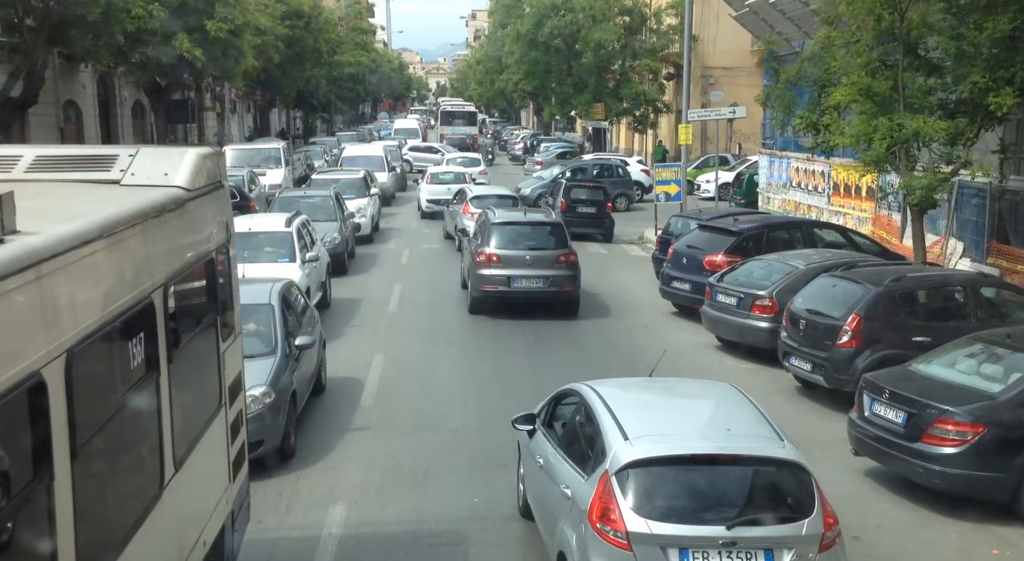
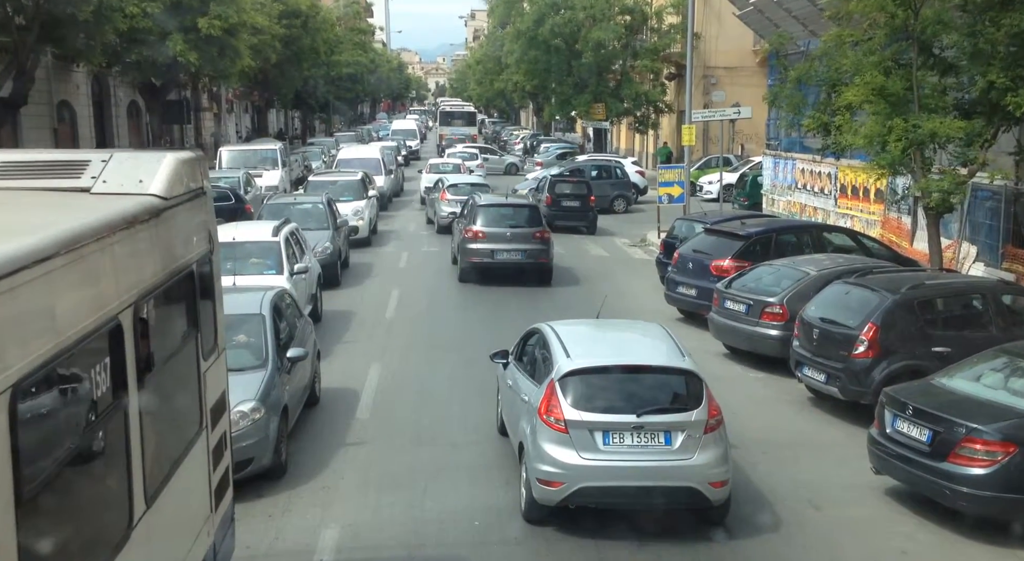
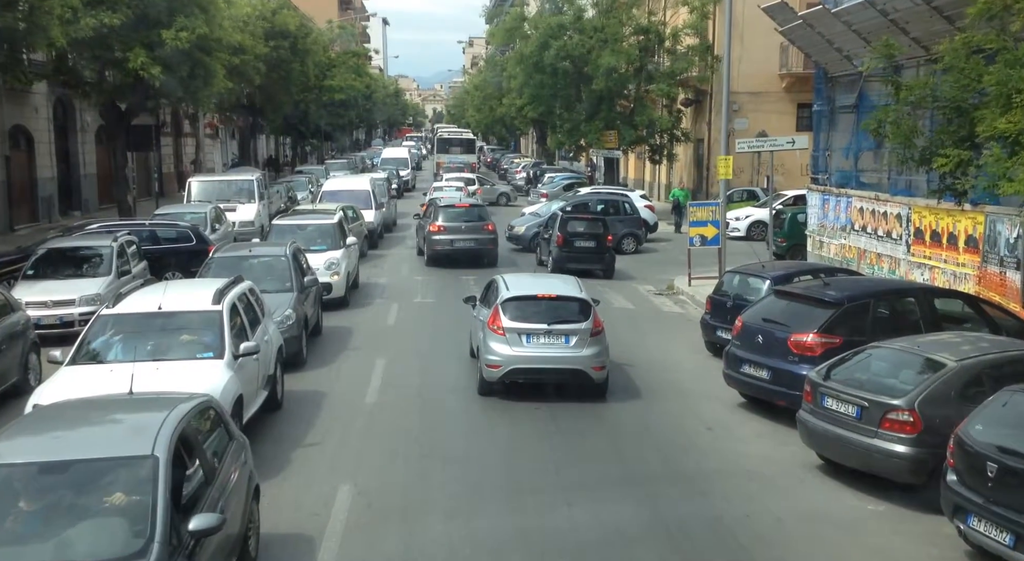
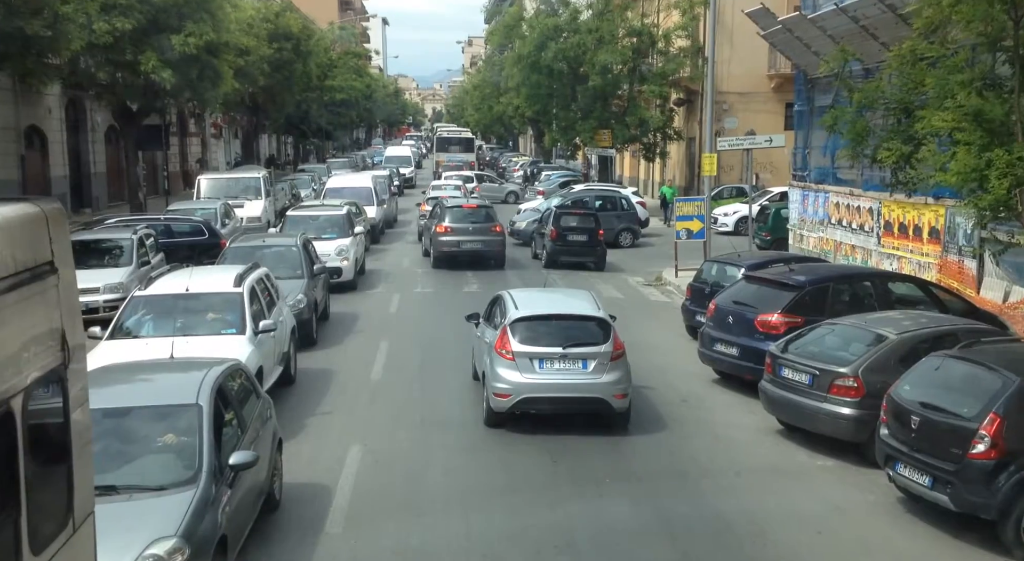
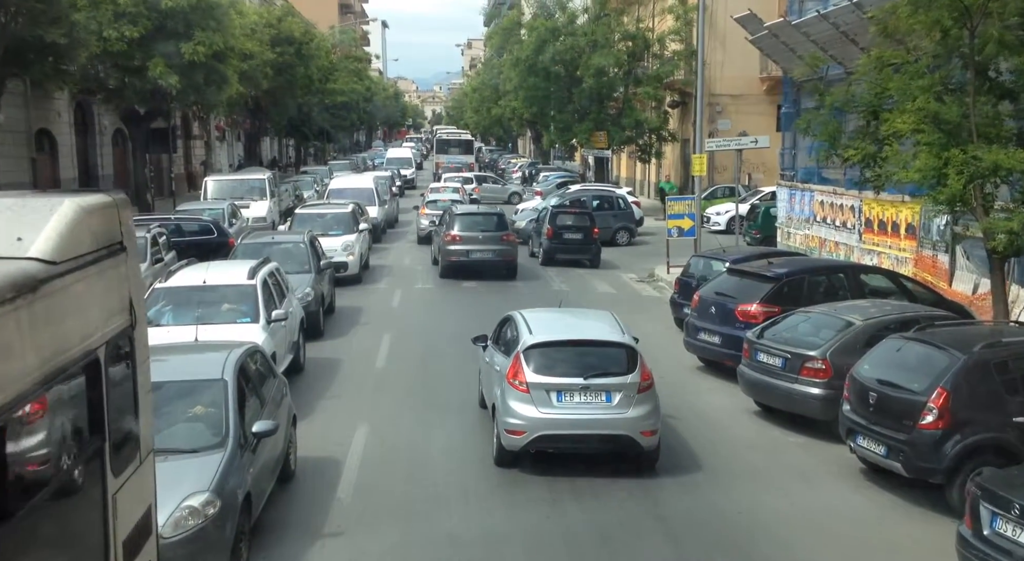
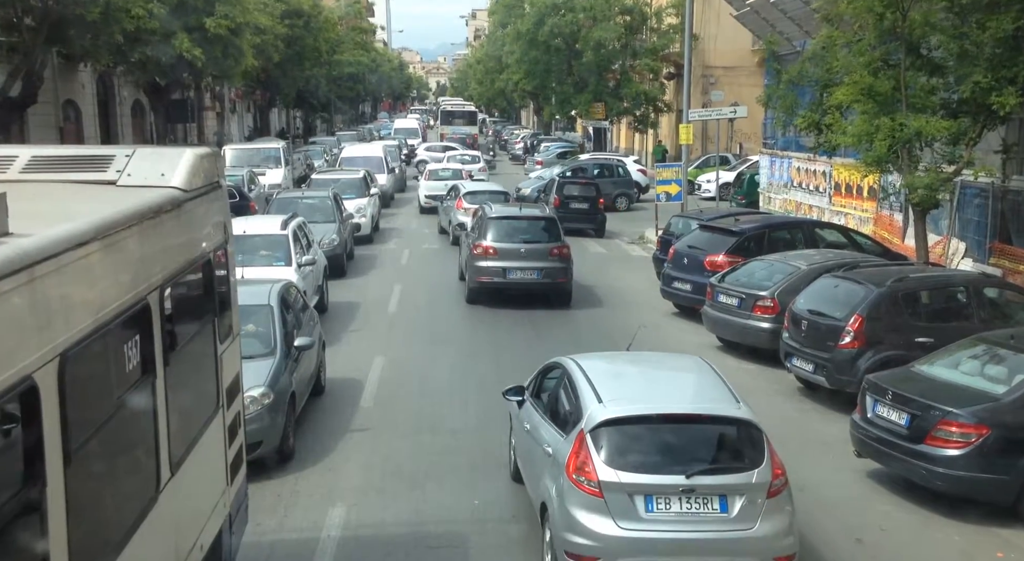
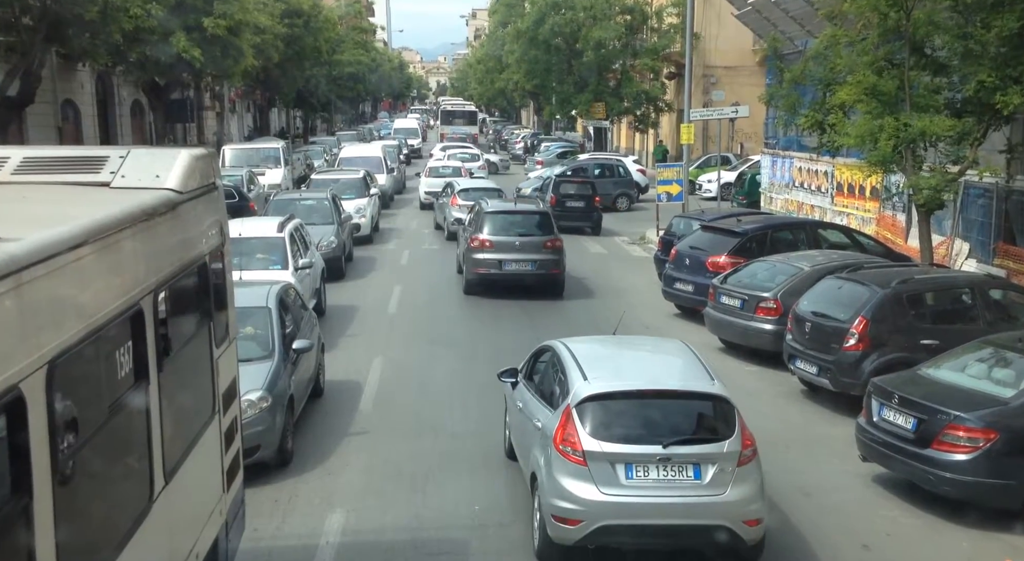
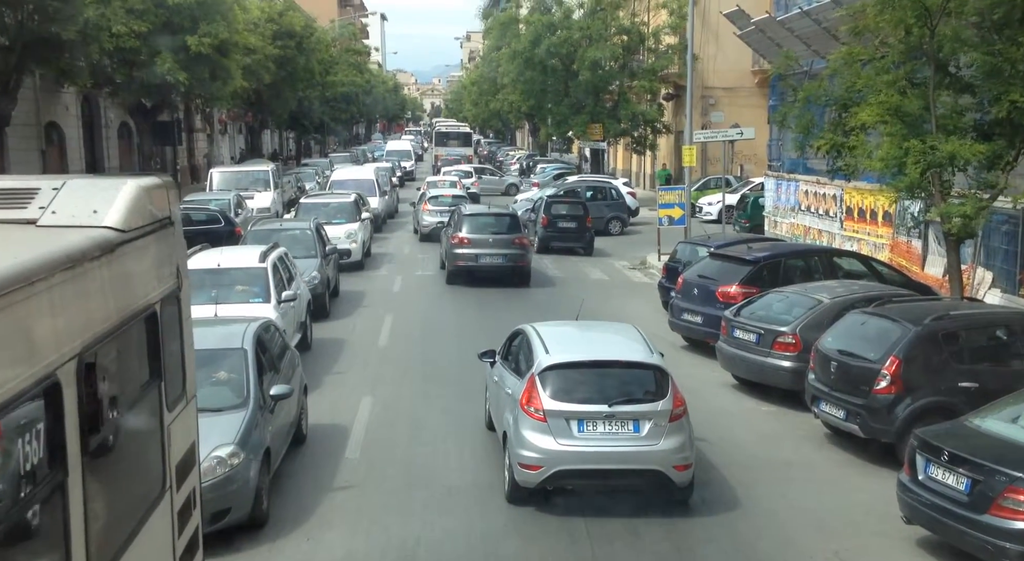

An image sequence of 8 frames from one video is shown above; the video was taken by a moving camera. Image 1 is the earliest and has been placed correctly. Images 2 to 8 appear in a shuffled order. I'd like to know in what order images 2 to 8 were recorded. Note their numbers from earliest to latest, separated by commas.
6, 7, 2, 8, 5, 4, 3
